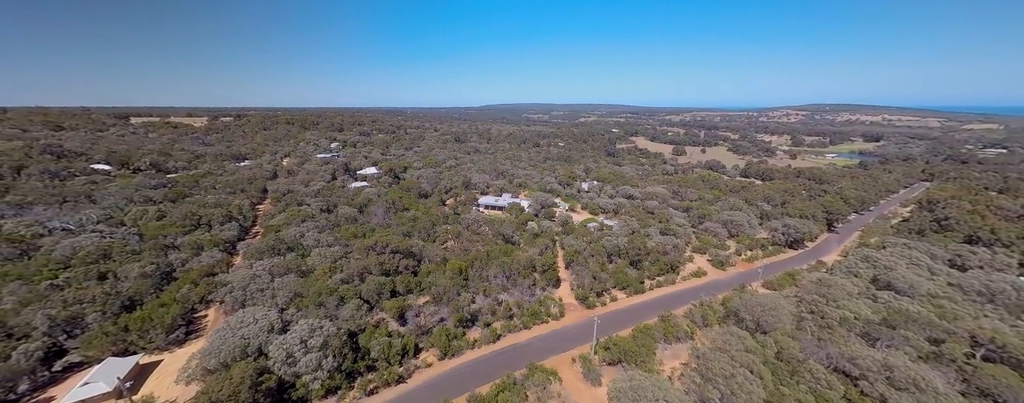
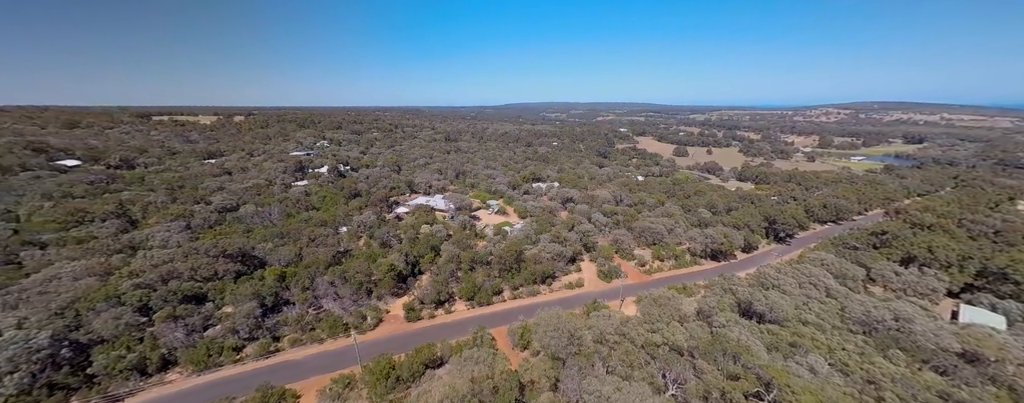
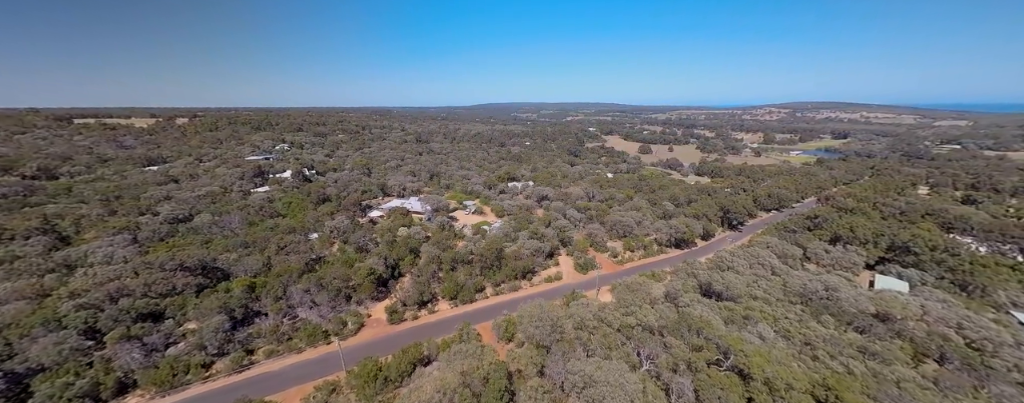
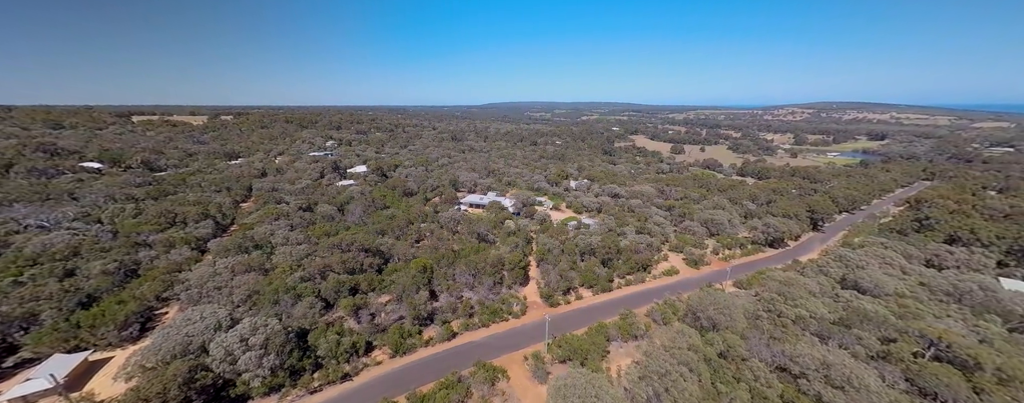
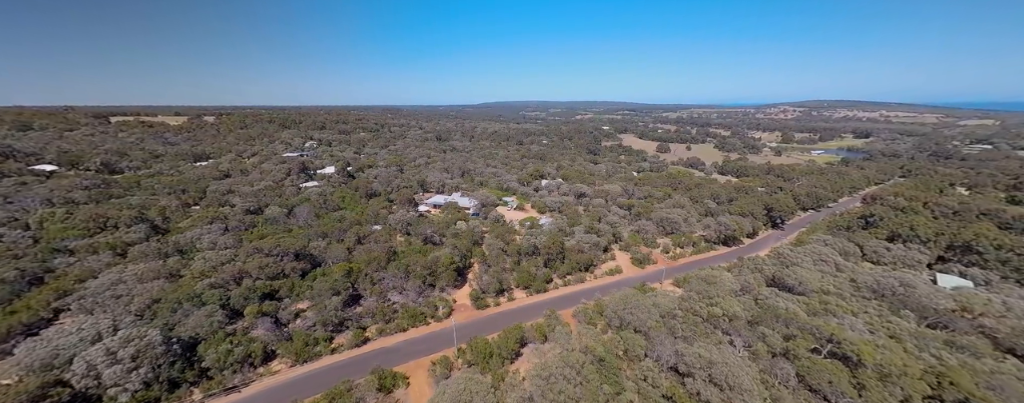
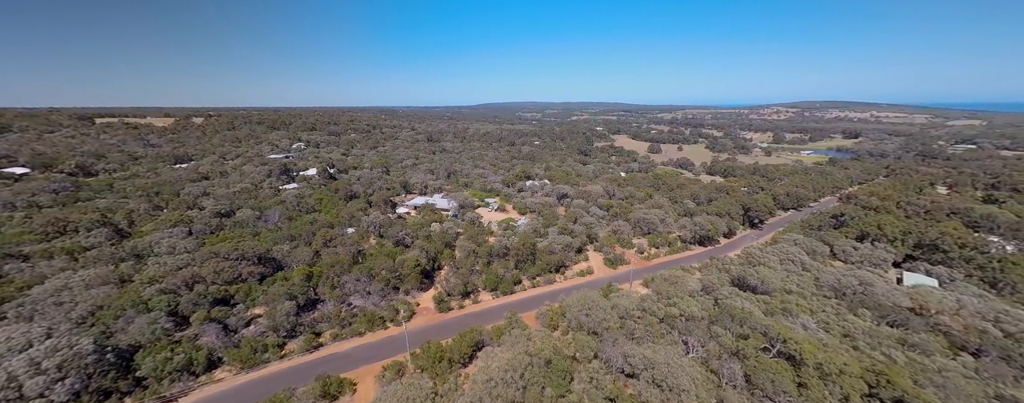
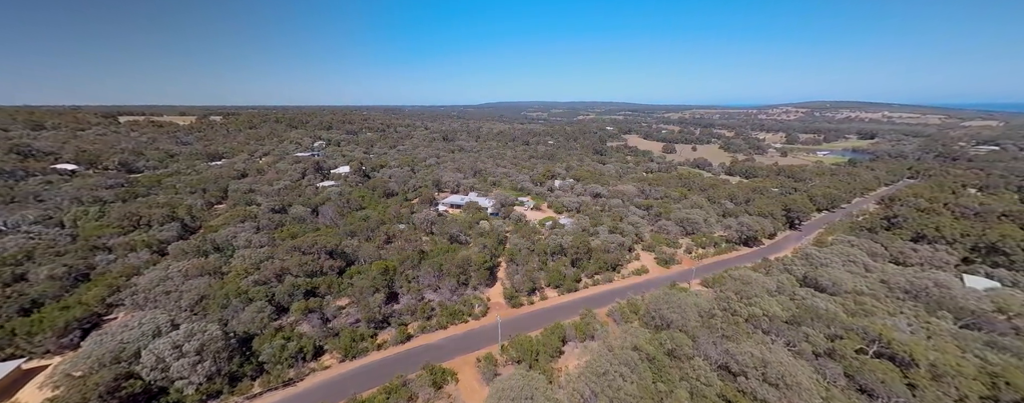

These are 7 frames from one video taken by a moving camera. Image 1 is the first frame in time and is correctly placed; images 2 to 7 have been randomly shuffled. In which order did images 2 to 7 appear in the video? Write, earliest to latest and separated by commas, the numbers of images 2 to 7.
4, 7, 5, 6, 3, 2
